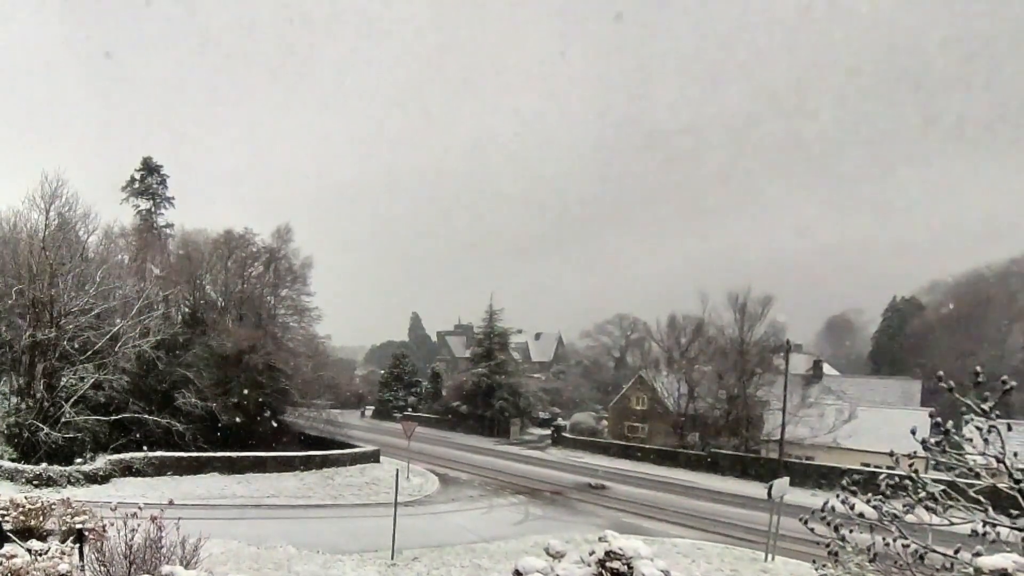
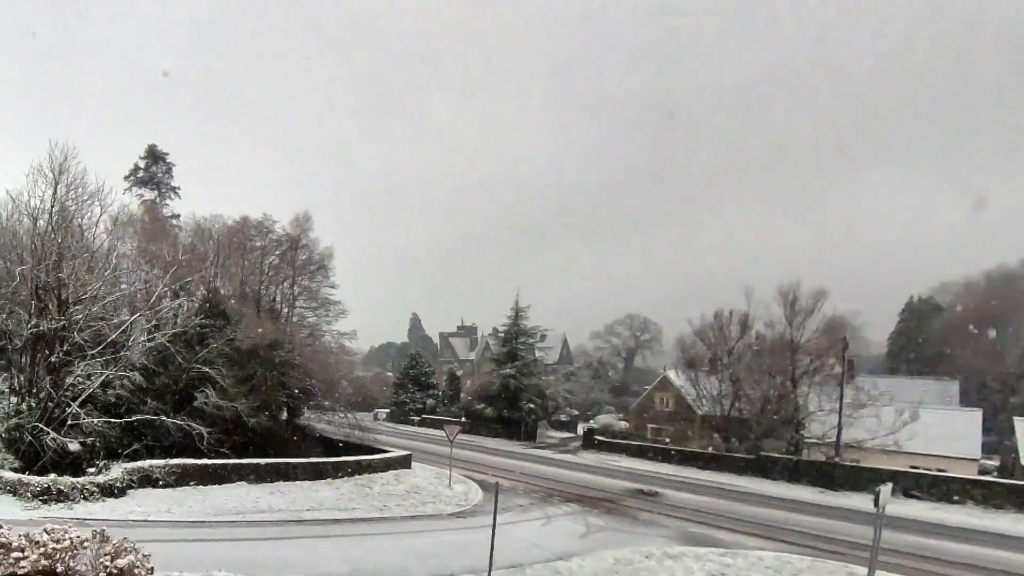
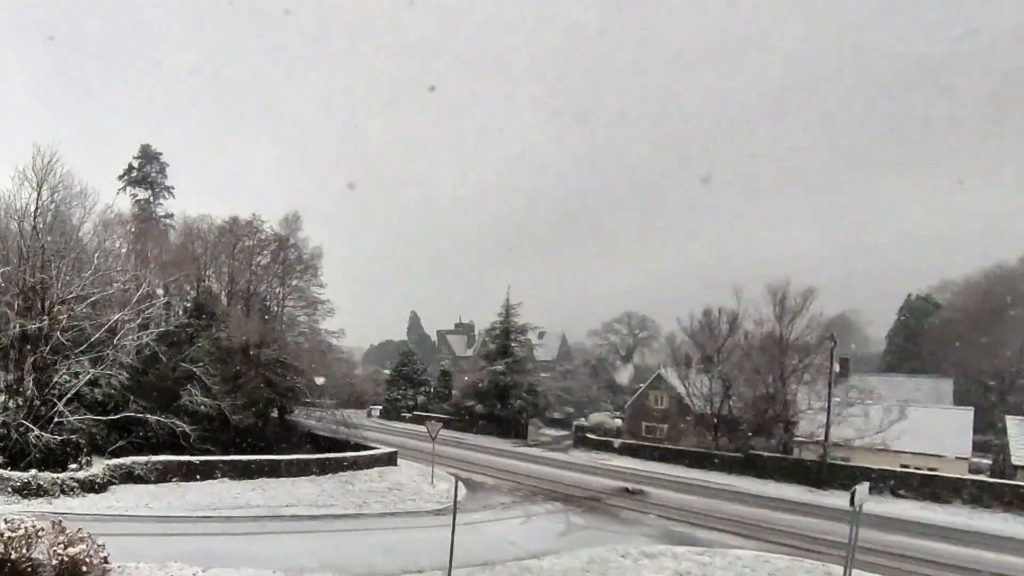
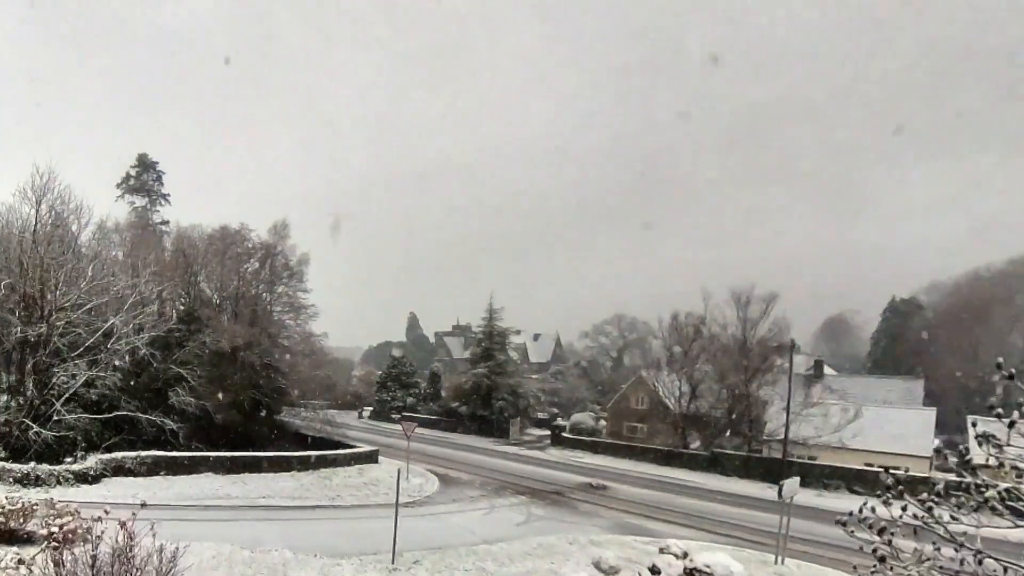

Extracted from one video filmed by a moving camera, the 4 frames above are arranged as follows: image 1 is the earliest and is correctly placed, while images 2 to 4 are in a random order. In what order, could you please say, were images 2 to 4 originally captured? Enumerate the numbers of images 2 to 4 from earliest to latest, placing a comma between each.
4, 3, 2
